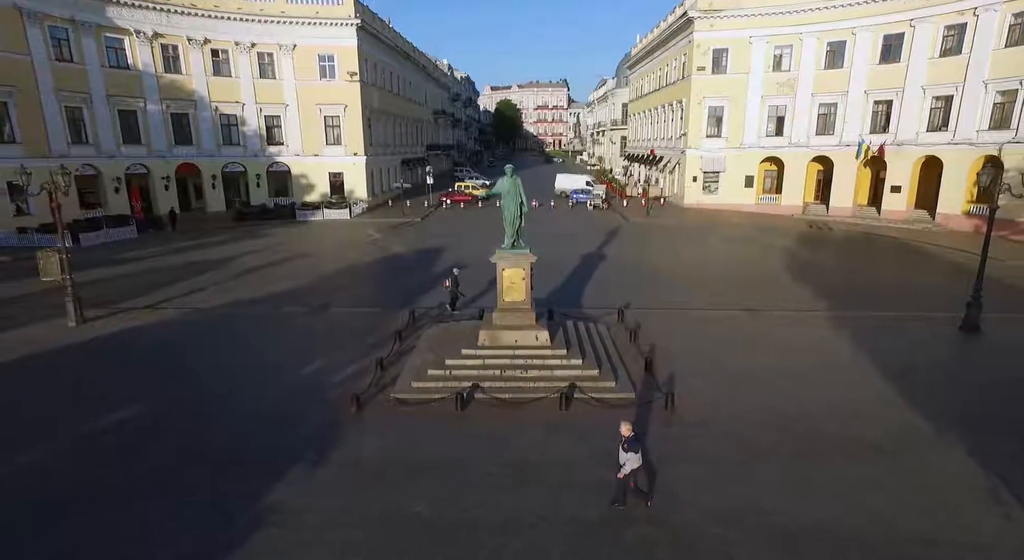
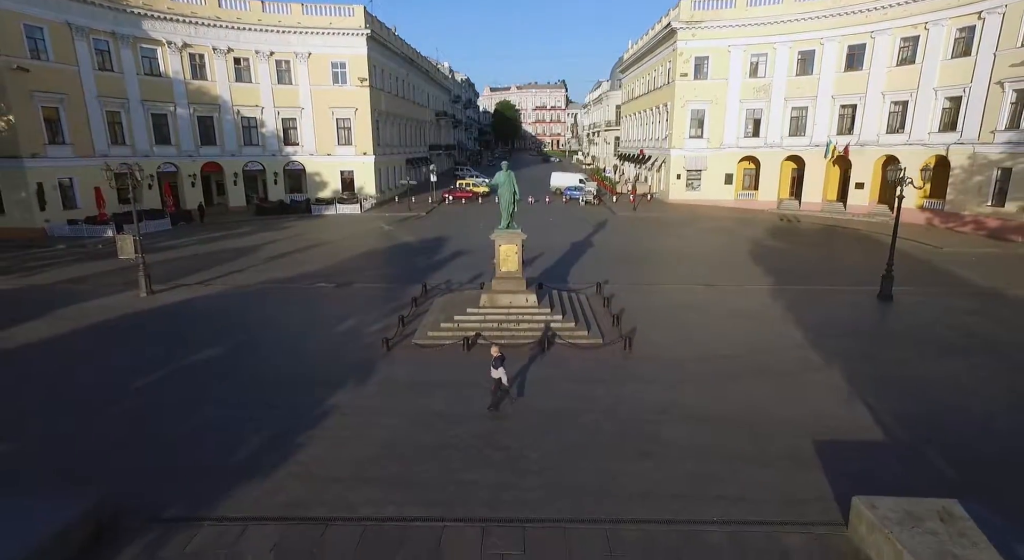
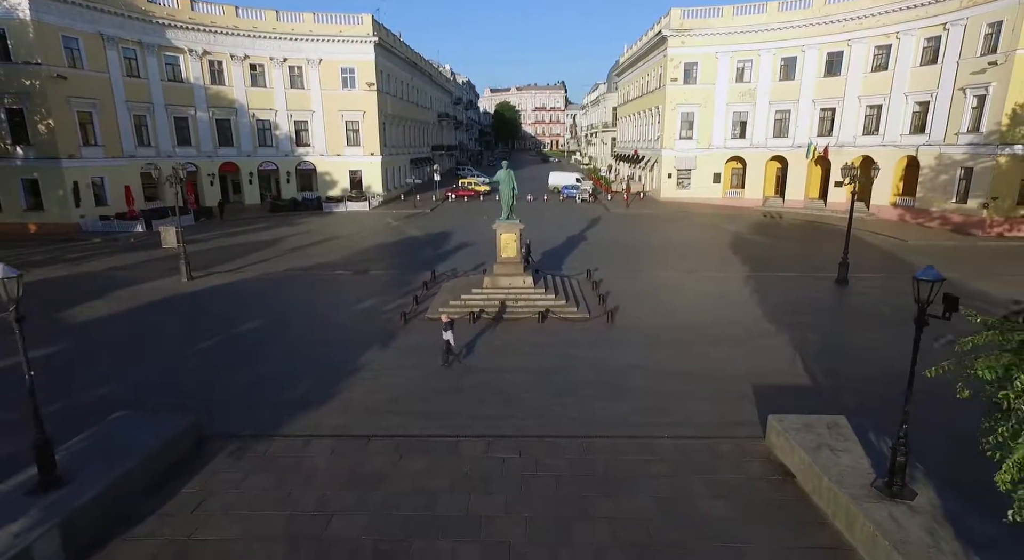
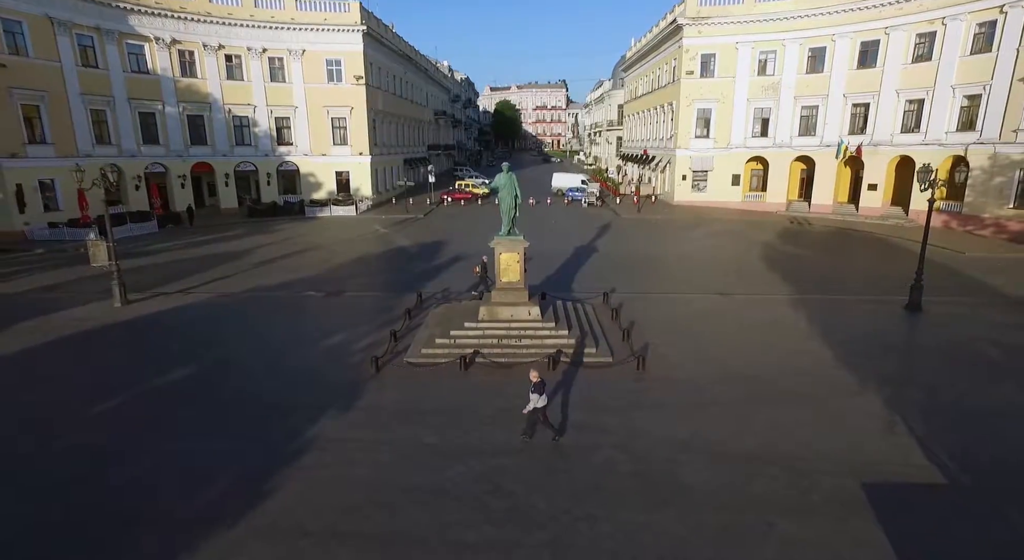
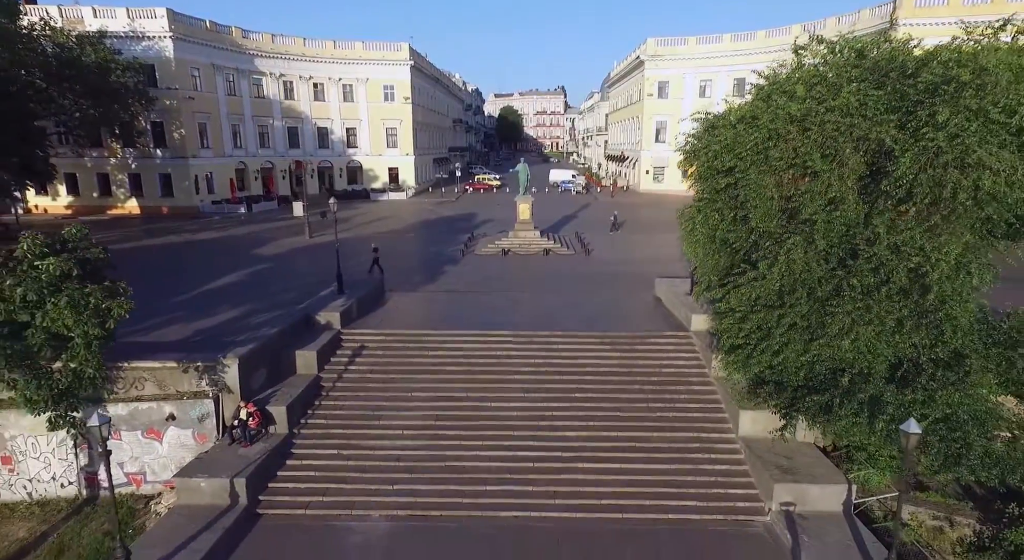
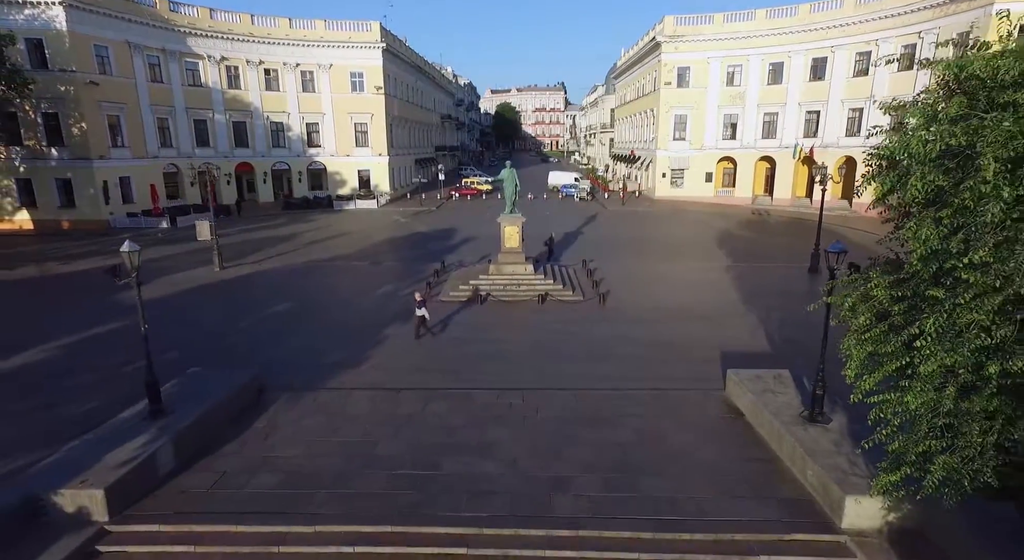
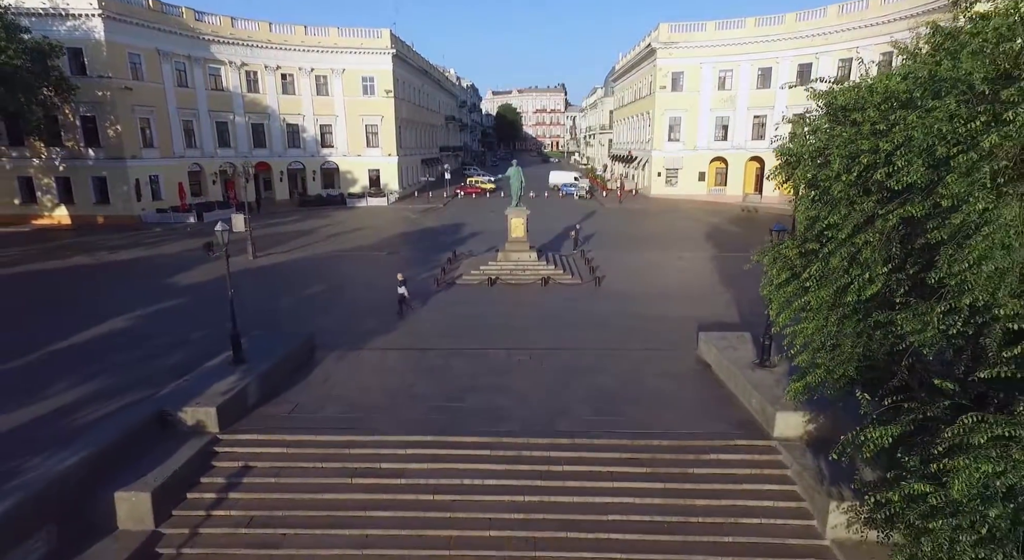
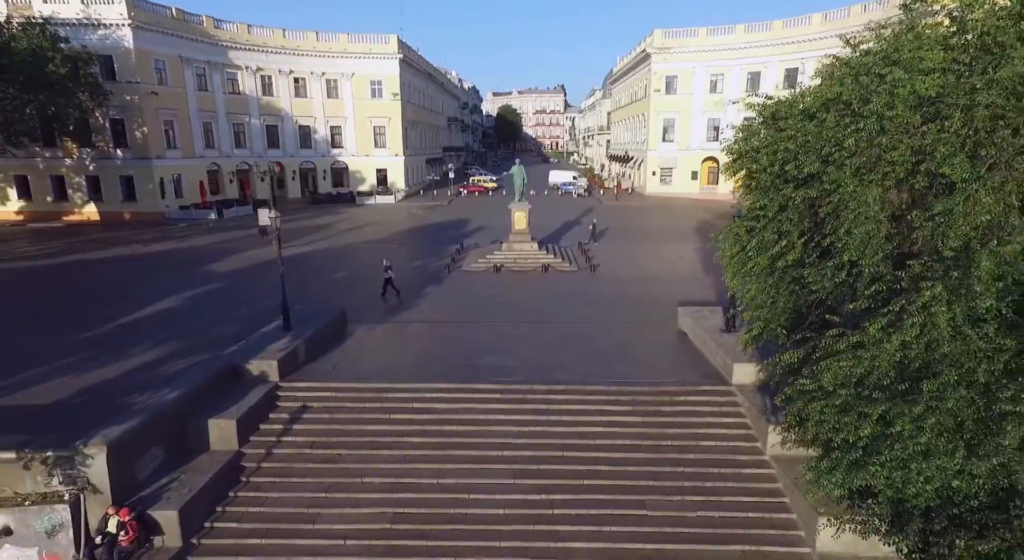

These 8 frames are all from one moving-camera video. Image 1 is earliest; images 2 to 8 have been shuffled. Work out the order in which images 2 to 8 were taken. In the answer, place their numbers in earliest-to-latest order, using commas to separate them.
4, 2, 3, 6, 7, 8, 5
